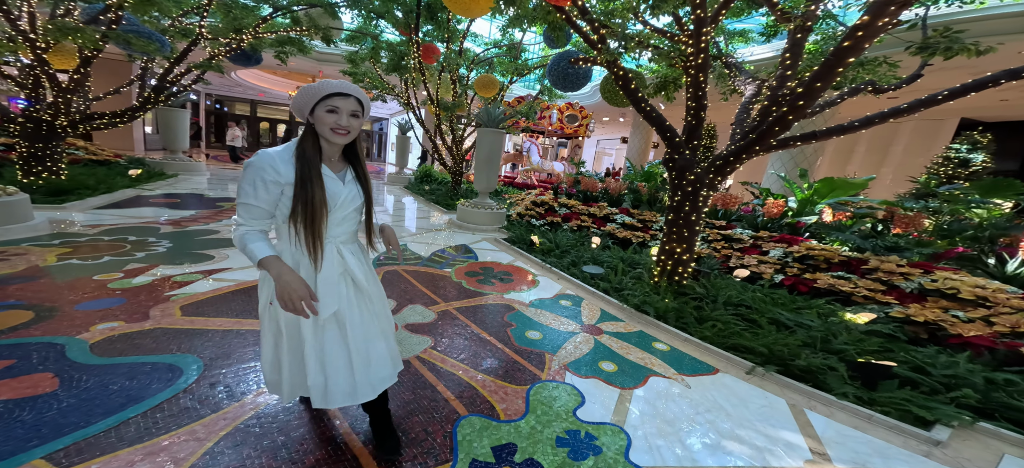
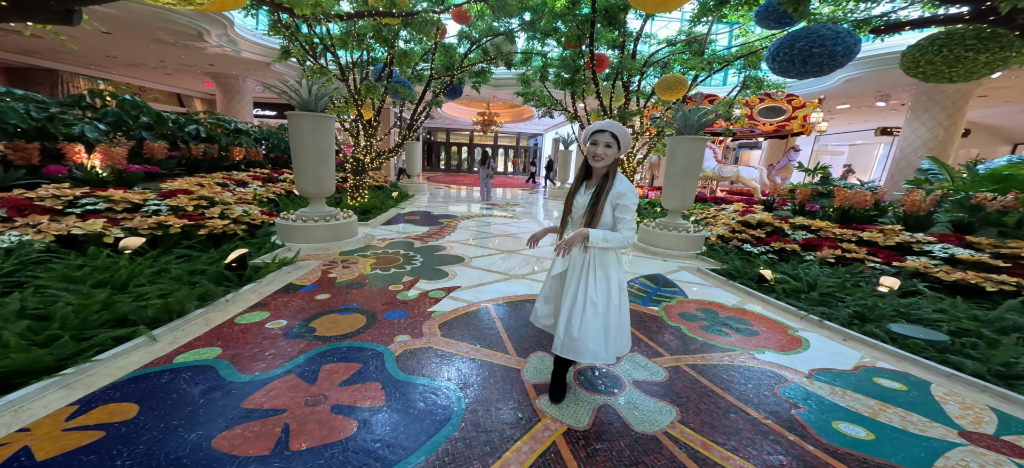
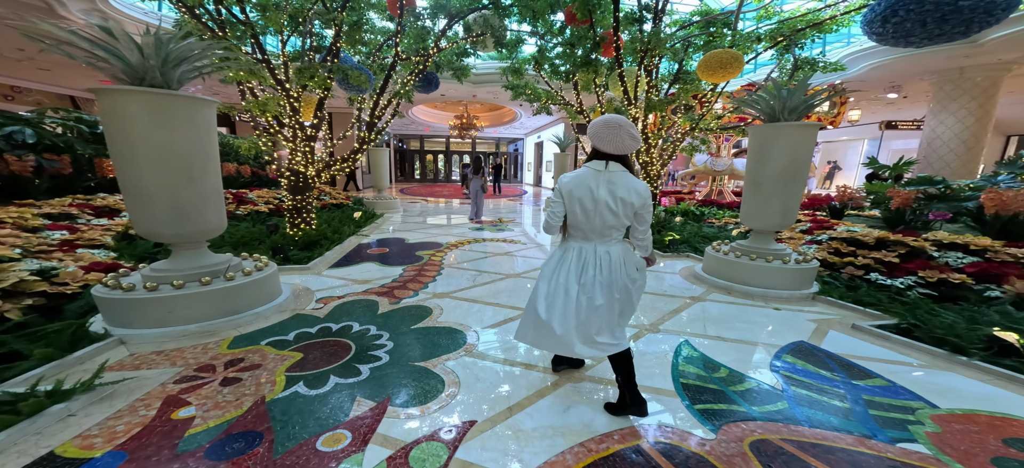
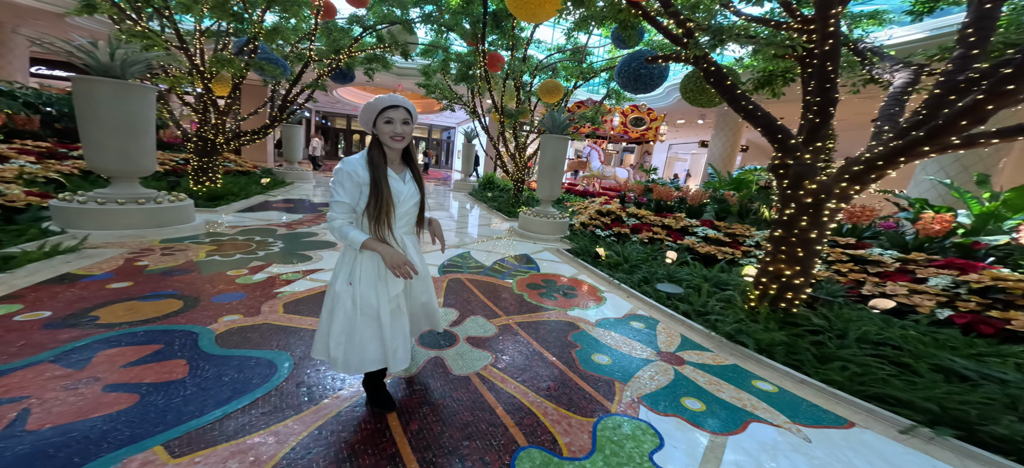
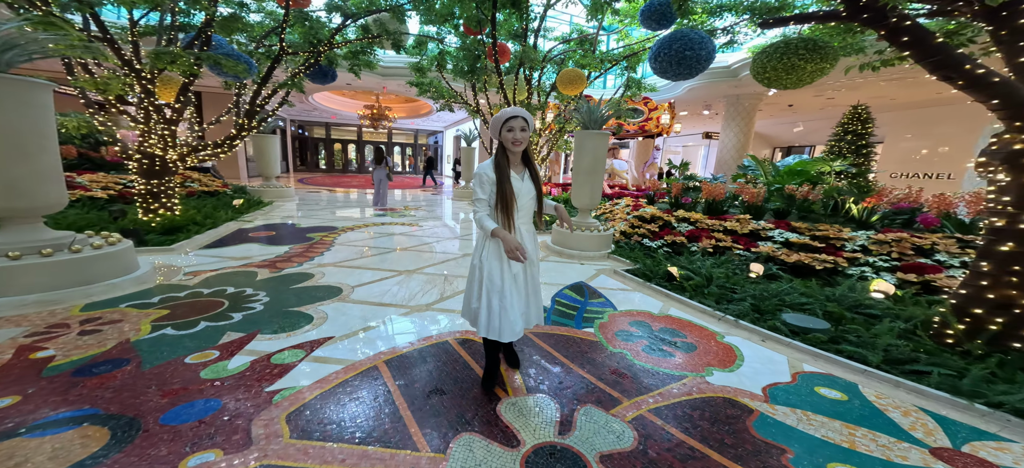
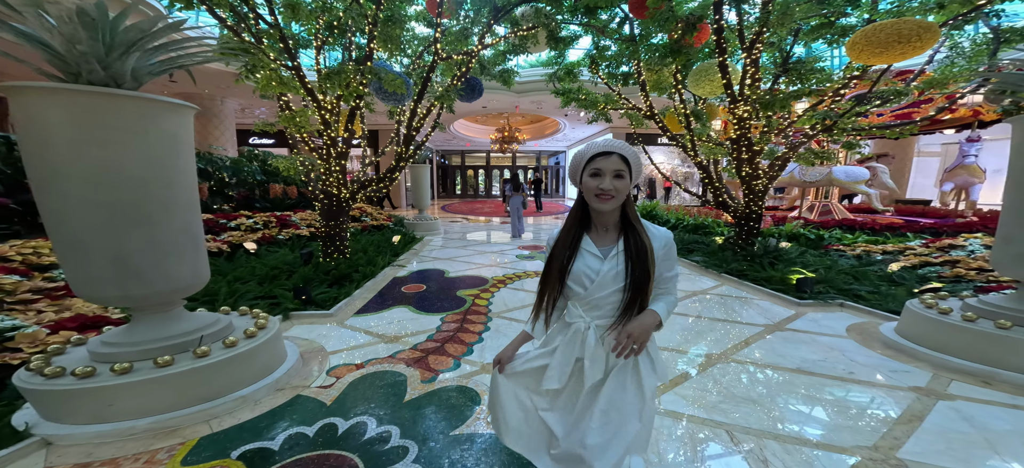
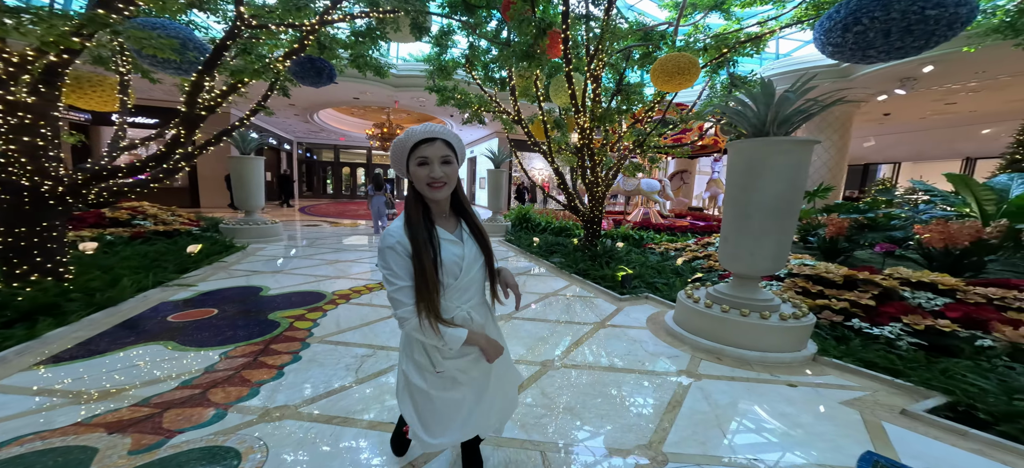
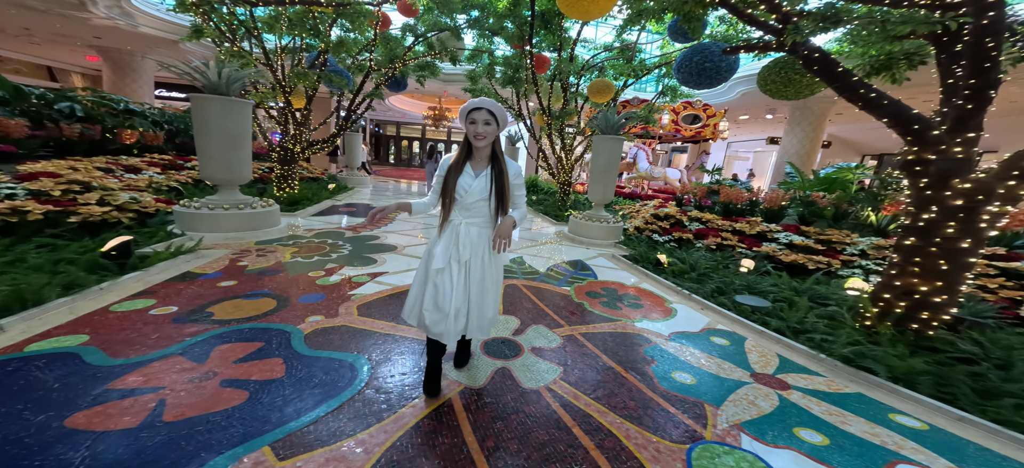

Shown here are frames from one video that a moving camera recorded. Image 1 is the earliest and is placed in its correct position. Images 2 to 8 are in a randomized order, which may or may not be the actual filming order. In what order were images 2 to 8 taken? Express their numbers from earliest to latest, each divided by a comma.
4, 8, 2, 5, 3, 6, 7
